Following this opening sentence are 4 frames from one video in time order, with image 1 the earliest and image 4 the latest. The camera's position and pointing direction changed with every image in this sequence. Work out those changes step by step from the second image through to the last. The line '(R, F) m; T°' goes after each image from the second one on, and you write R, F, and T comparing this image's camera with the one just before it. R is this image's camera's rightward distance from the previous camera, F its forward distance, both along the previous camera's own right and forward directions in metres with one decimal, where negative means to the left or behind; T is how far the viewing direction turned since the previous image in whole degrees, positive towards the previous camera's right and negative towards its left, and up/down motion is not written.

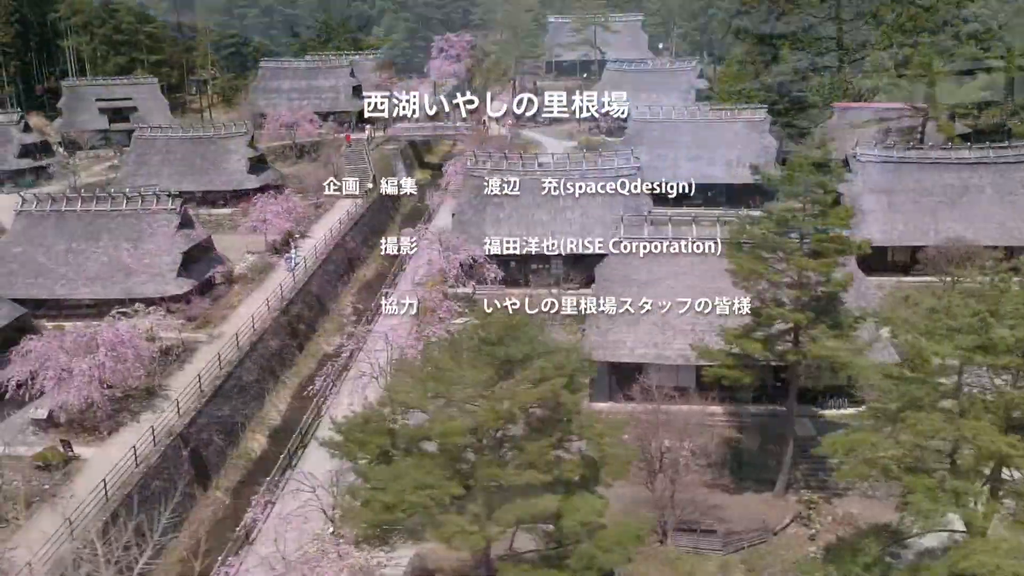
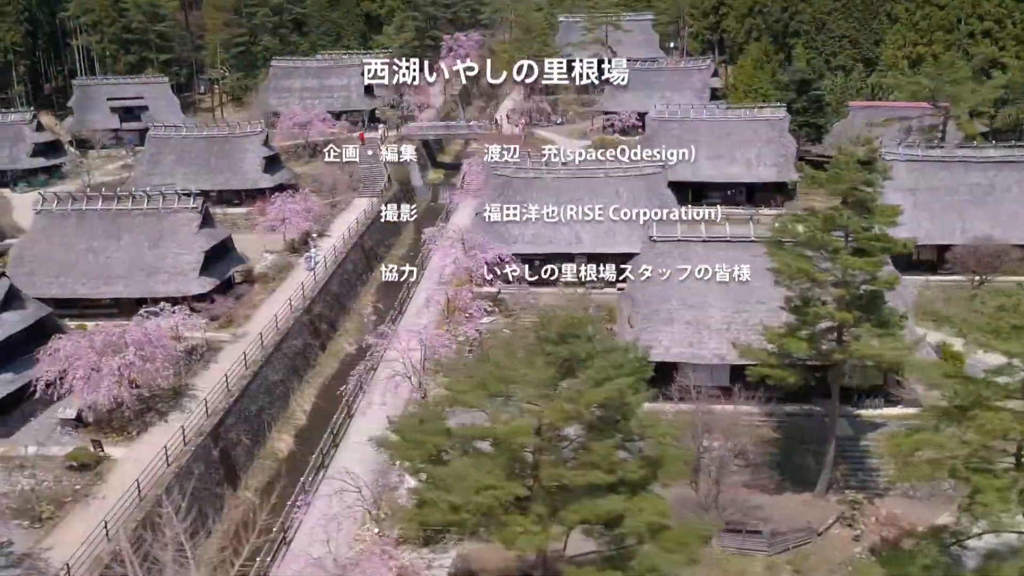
(-0.8, +0.1) m; 0°
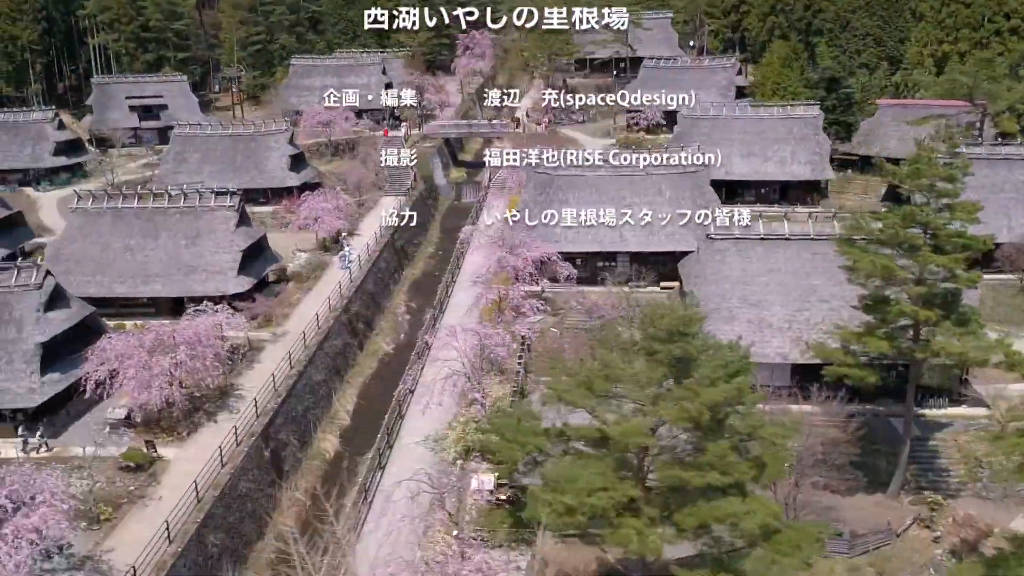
(-1.3, +0.3) m; 0°
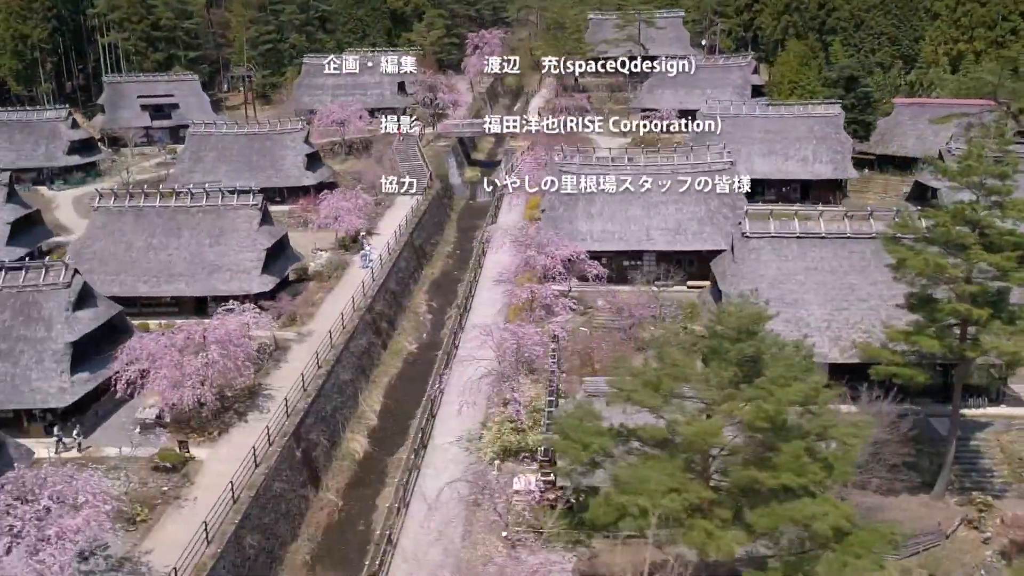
(-0.8, +0.2) m; 0°
